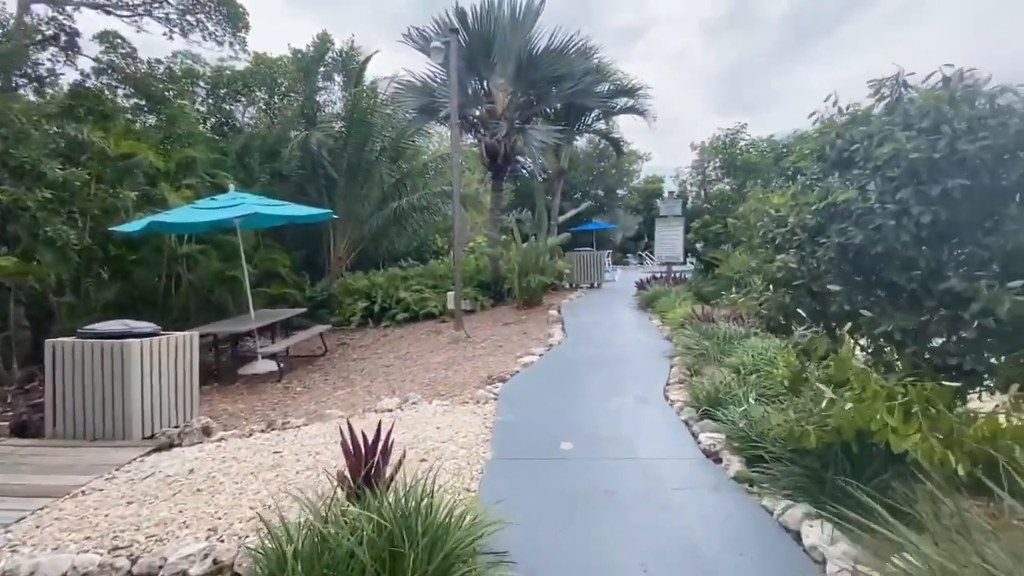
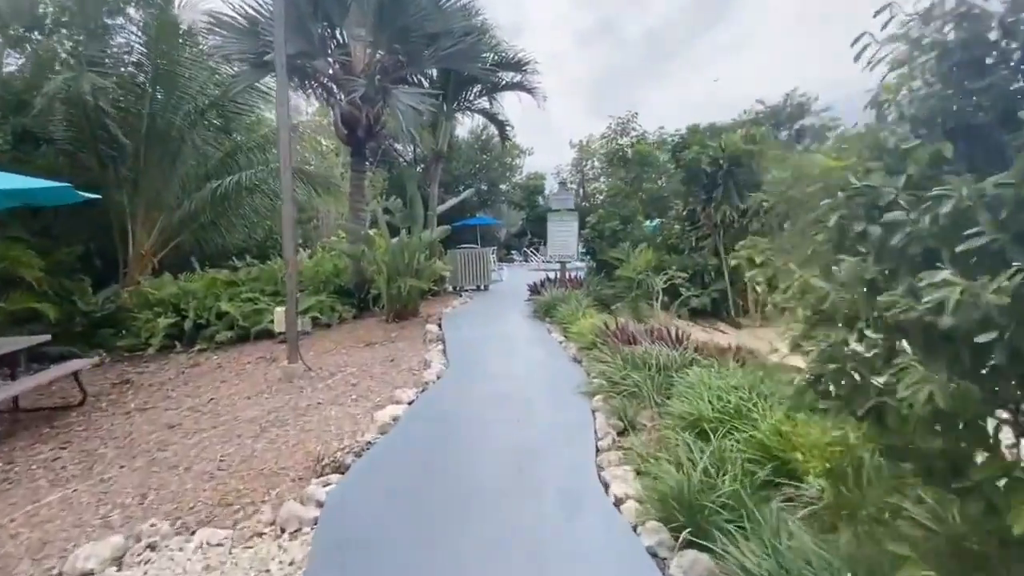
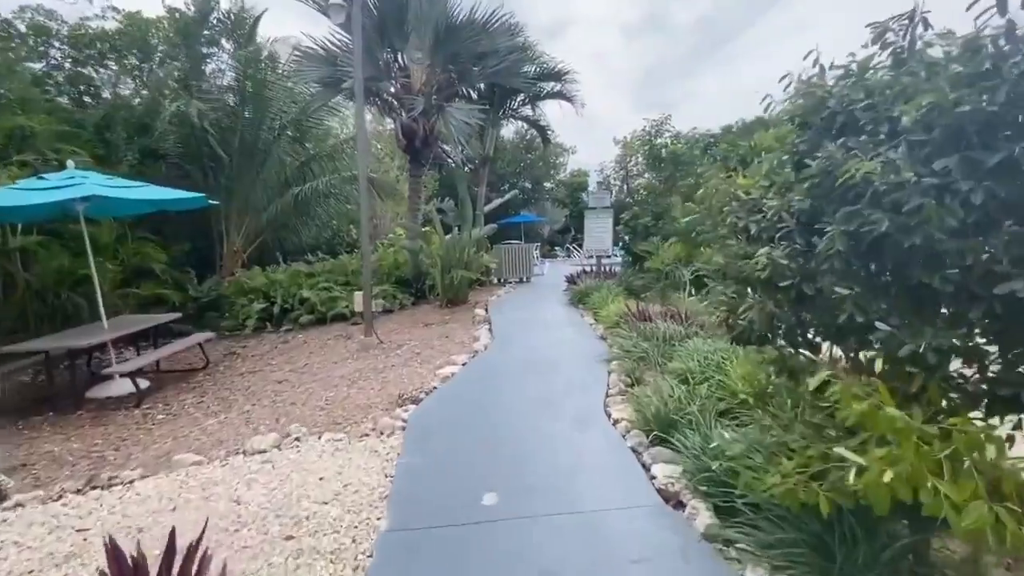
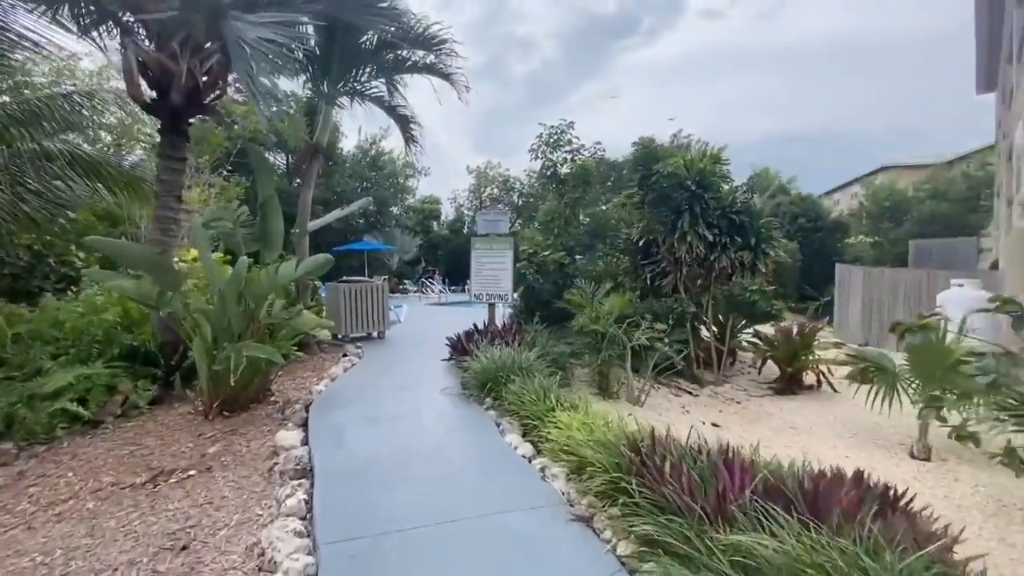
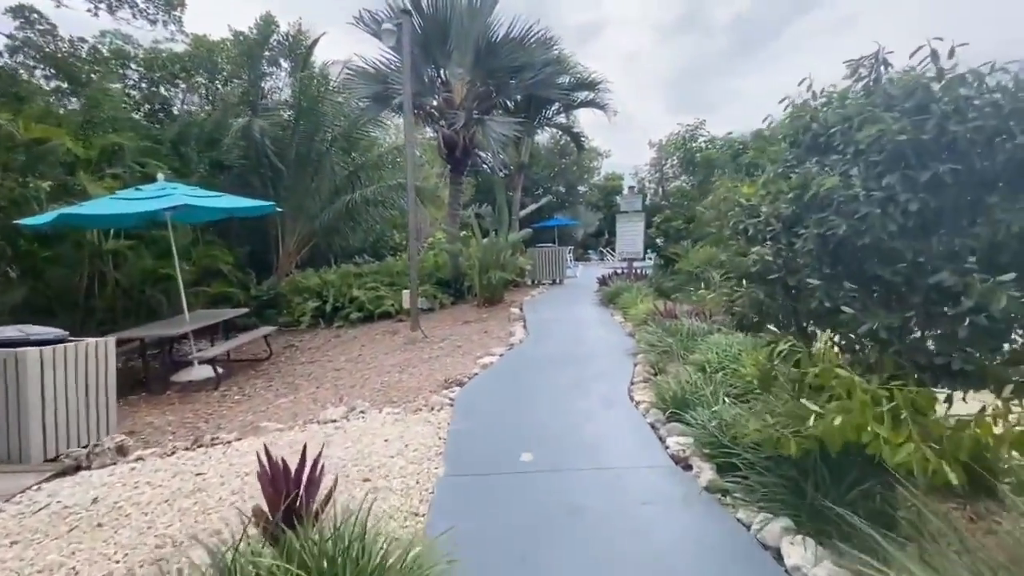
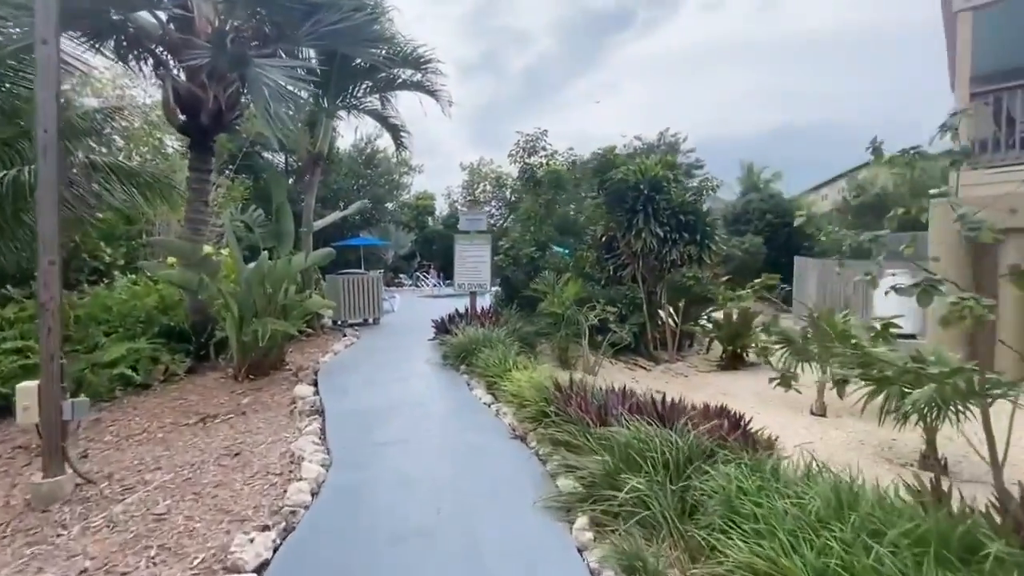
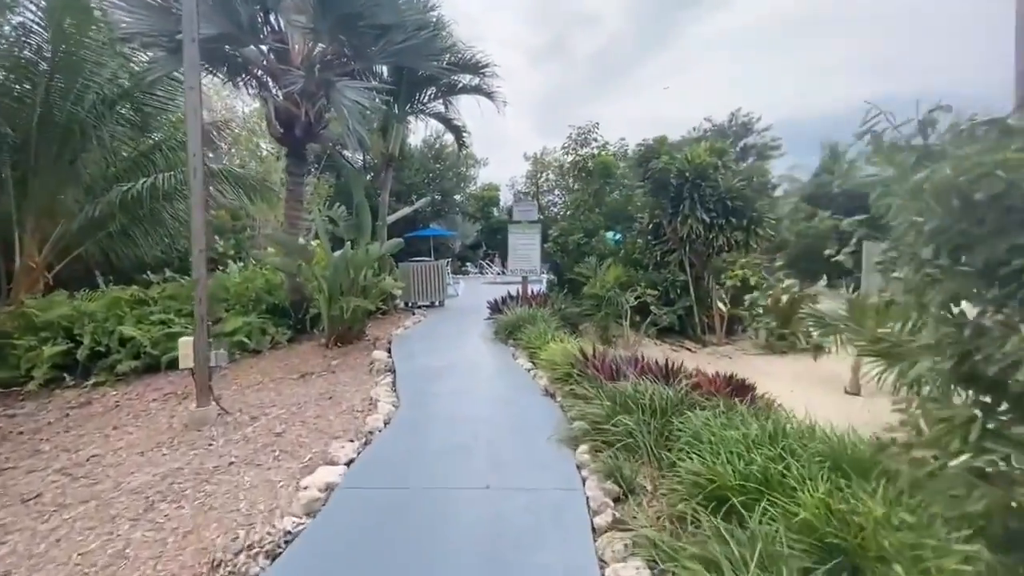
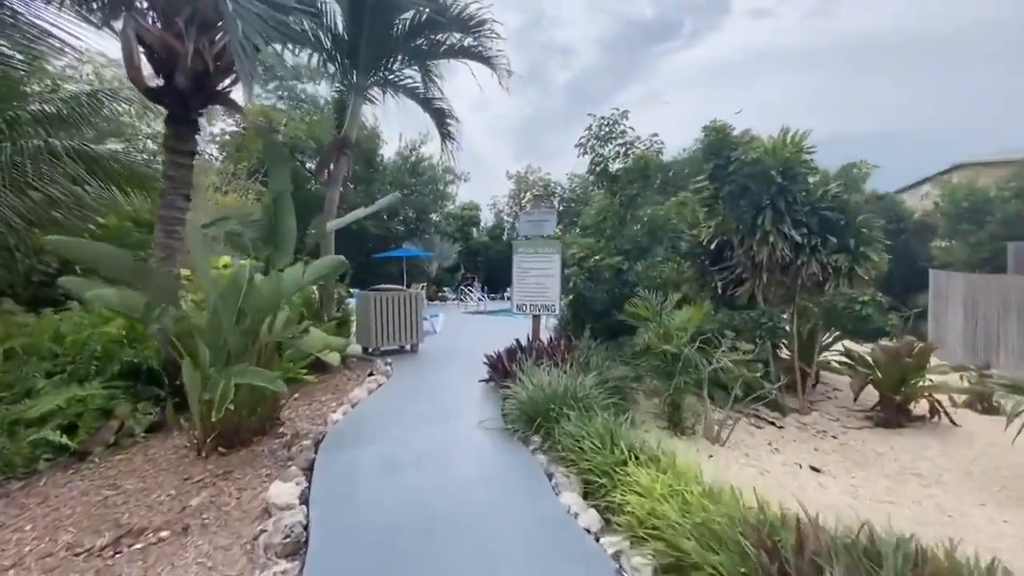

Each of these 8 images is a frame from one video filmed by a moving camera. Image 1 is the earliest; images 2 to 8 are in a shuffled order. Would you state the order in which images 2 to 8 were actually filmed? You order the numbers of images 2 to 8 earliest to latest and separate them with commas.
5, 3, 2, 7, 6, 4, 8
